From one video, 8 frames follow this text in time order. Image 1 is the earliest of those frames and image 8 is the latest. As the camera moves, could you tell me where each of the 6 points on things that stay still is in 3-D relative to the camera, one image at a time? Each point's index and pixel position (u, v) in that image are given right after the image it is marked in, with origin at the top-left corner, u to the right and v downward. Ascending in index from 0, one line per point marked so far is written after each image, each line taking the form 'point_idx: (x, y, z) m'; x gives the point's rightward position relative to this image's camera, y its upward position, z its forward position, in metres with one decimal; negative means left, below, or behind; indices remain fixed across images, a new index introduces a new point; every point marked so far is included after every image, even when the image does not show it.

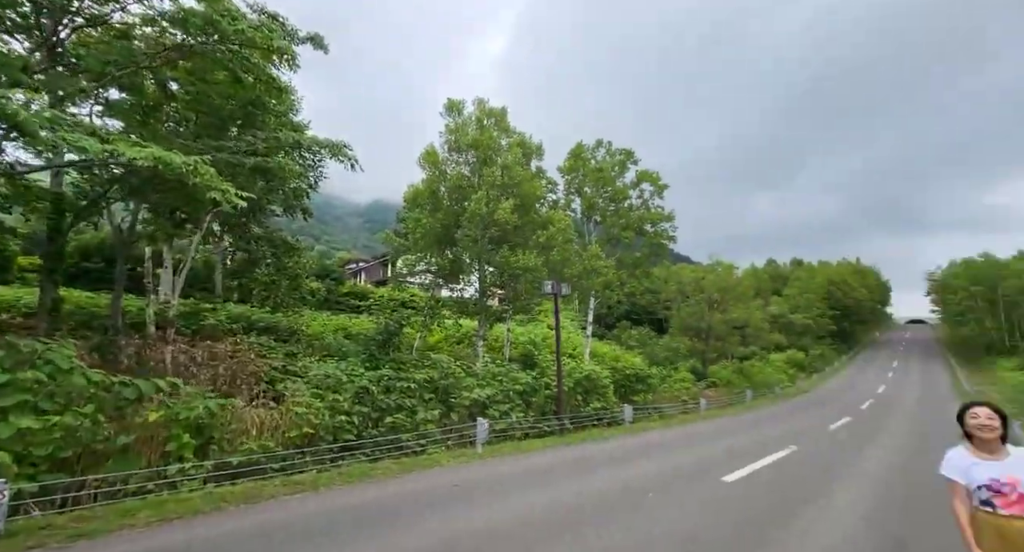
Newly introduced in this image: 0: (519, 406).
0: (+0.2, -3.4, +11.4) m
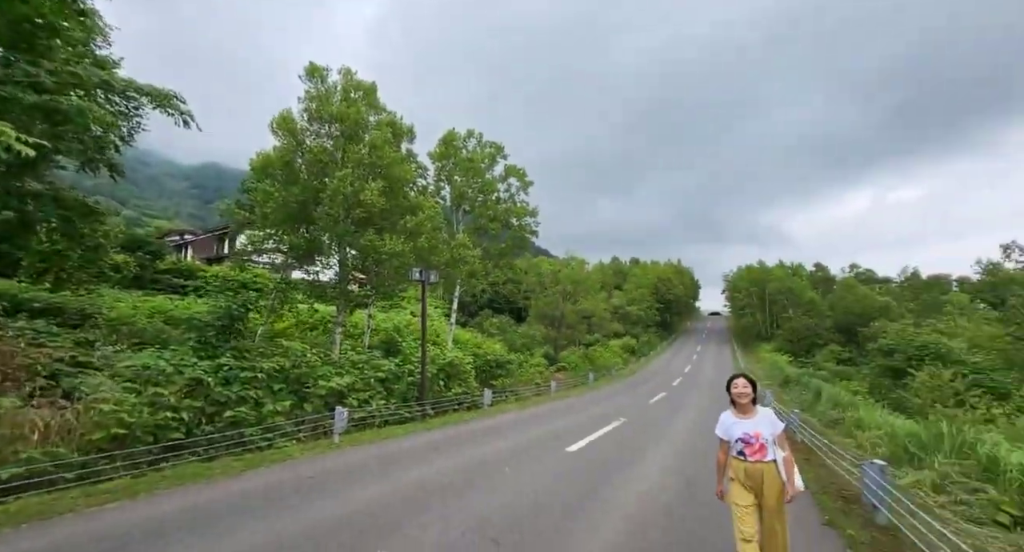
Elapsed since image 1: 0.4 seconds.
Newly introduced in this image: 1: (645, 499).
0: (-3.4, -3.0, +11.2) m
1: (+1.6, -2.7, +5.2) m
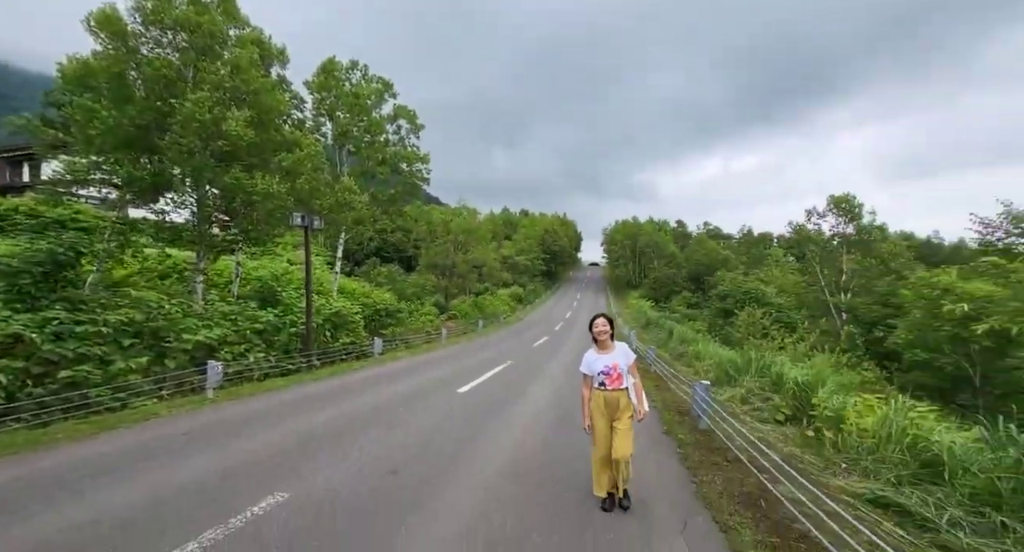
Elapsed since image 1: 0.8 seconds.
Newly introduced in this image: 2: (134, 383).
0: (-6.1, -1.7, +10.5) m
1: (+0.2, -2.1, +5.9) m
2: (-6.2, -1.8, +7.0) m
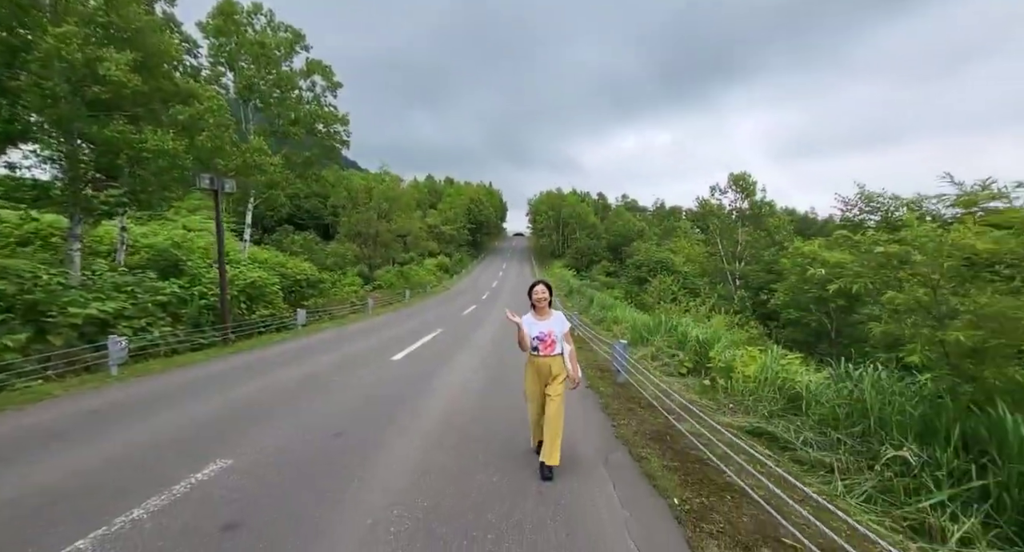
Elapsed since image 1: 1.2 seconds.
0: (-7.7, -1.0, +9.7) m
1: (-0.8, -1.7, +6.2) m
2: (-7.2, -1.3, +6.2) m
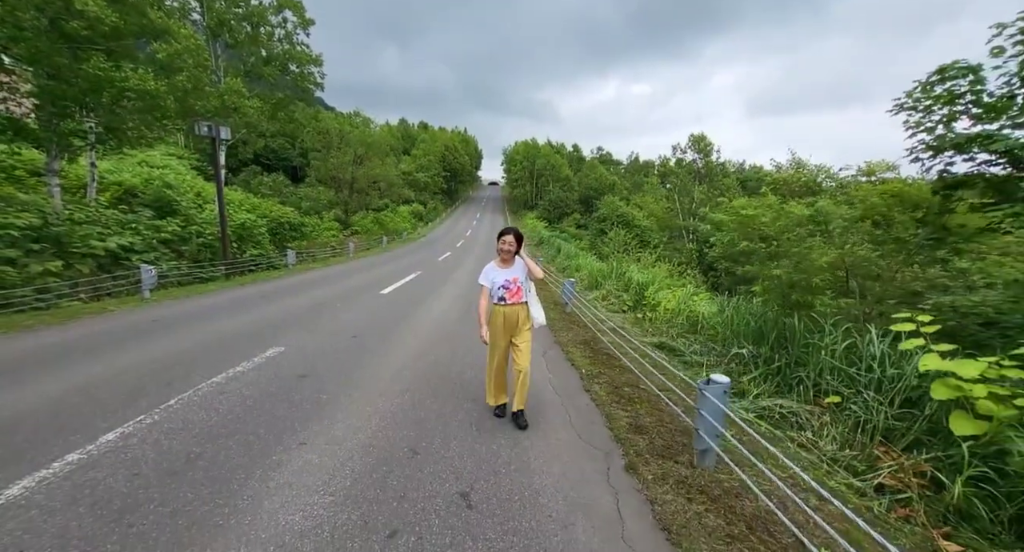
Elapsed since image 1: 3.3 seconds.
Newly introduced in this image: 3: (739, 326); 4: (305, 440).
0: (-8.5, +0.5, +10.7) m
1: (-1.3, -0.7, +7.8) m
2: (-7.7, -0.2, +7.3) m
3: (+3.1, -0.7, +5.8) m
4: (-1.4, -1.1, +3.0) m
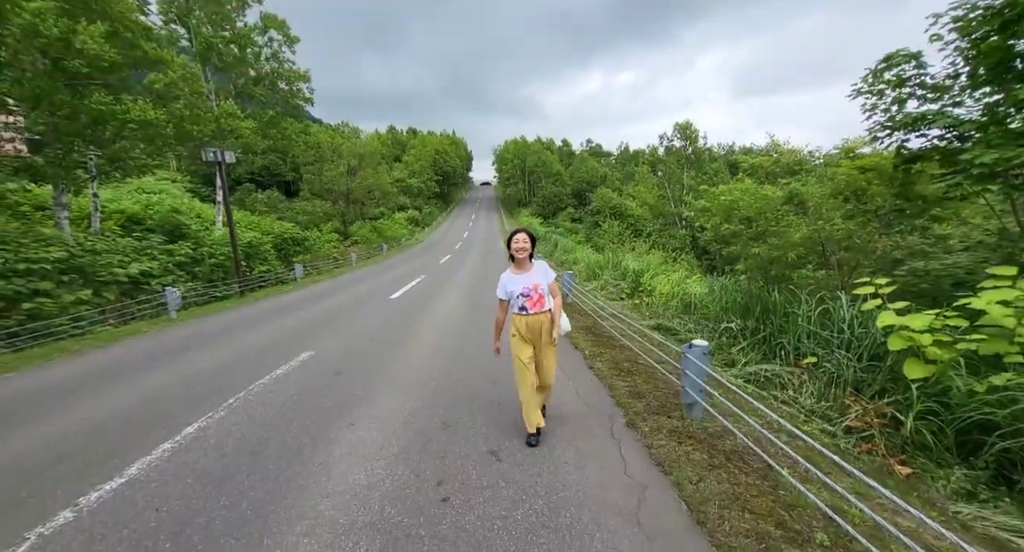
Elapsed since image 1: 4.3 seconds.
0: (-8.4, 0.0, +11.1) m
1: (-1.2, -0.8, +8.3) m
2: (-7.7, -0.7, +7.8) m
3: (+3.1, -0.4, +6.3) m
4: (-1.3, -1.2, +3.5) m
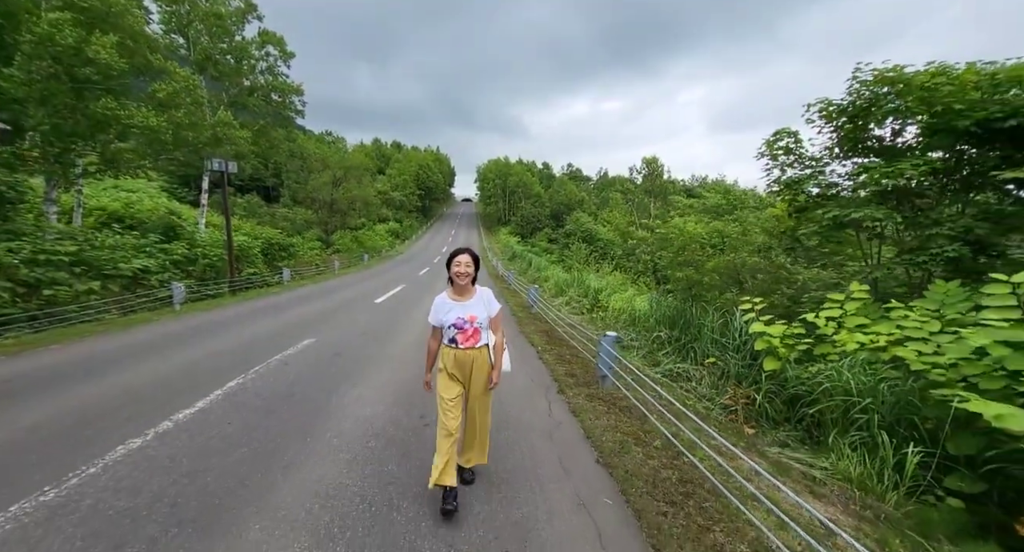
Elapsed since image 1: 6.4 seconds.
0: (-9.2, 0.0, +11.9) m
1: (-1.8, -0.9, +9.4) m
2: (-8.3, -0.6, +8.6) m
3: (+2.6, -0.7, +7.7) m
4: (-1.7, -1.2, +4.6) m
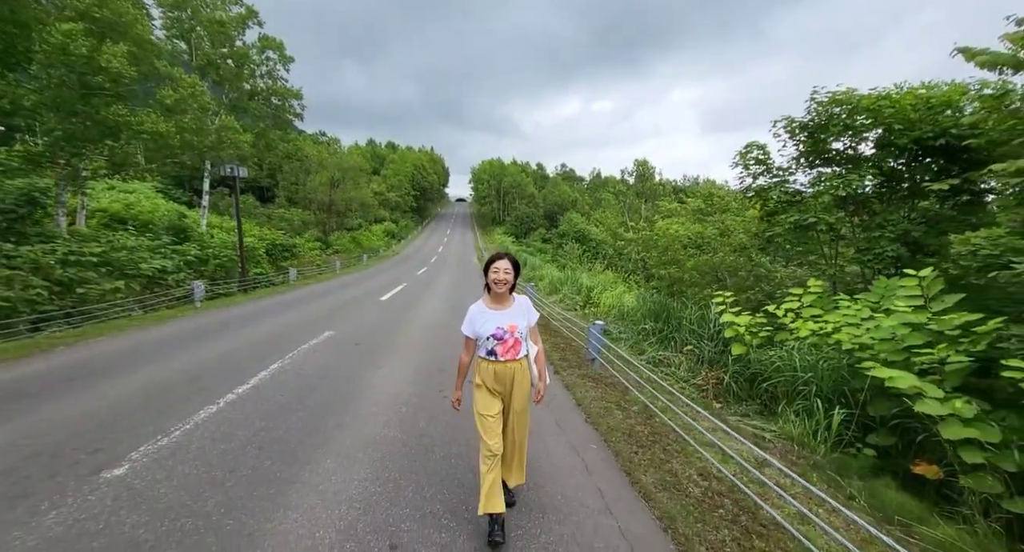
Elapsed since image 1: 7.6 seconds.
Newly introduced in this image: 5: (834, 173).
0: (-9.2, 0.0, +12.5) m
1: (-1.9, -0.9, +10.1) m
2: (-8.3, -0.5, +9.2) m
3: (+2.6, -0.7, +8.5) m
4: (-1.7, -1.1, +5.3) m
5: (+4.9, +1.6, +6.6) m
